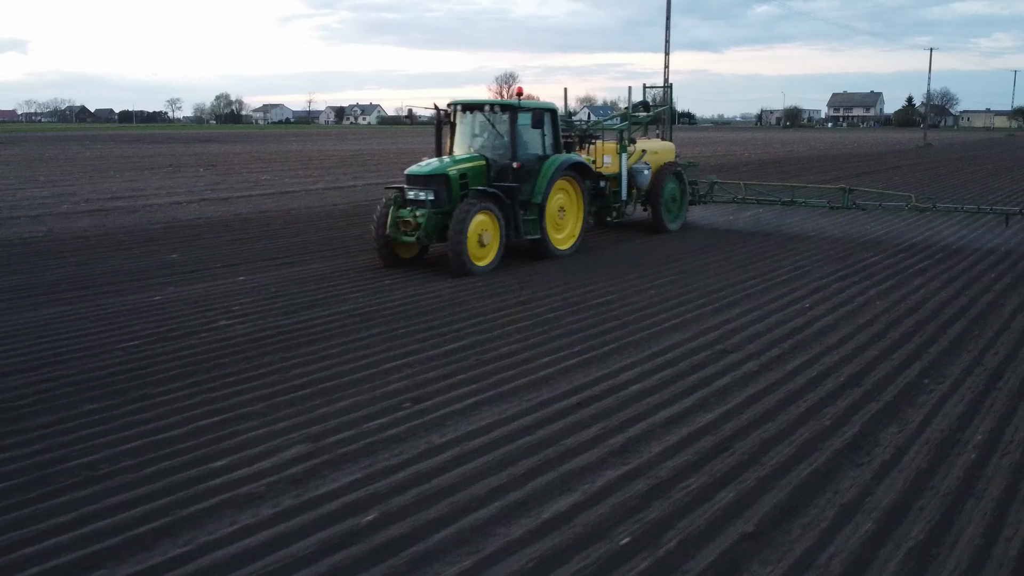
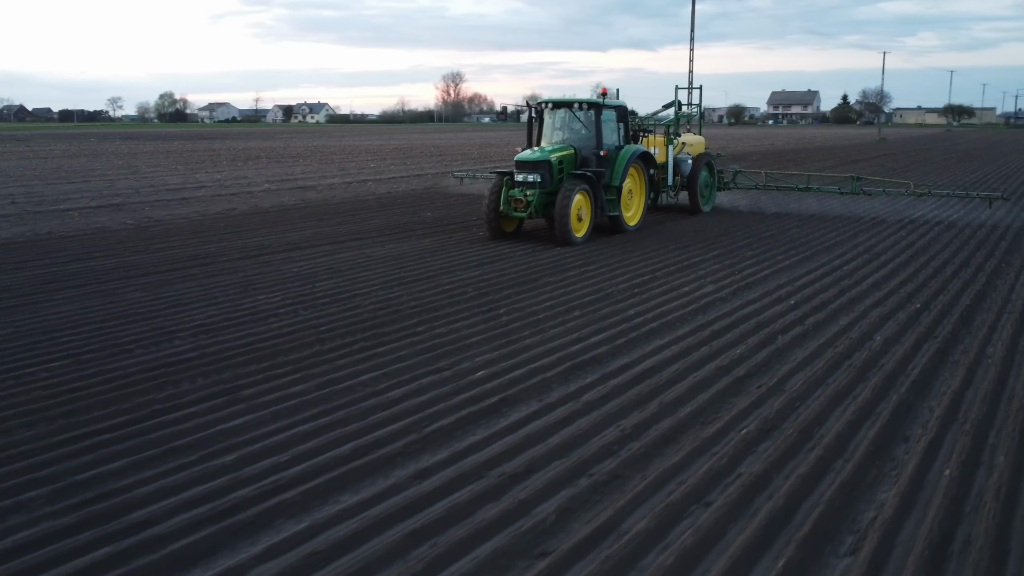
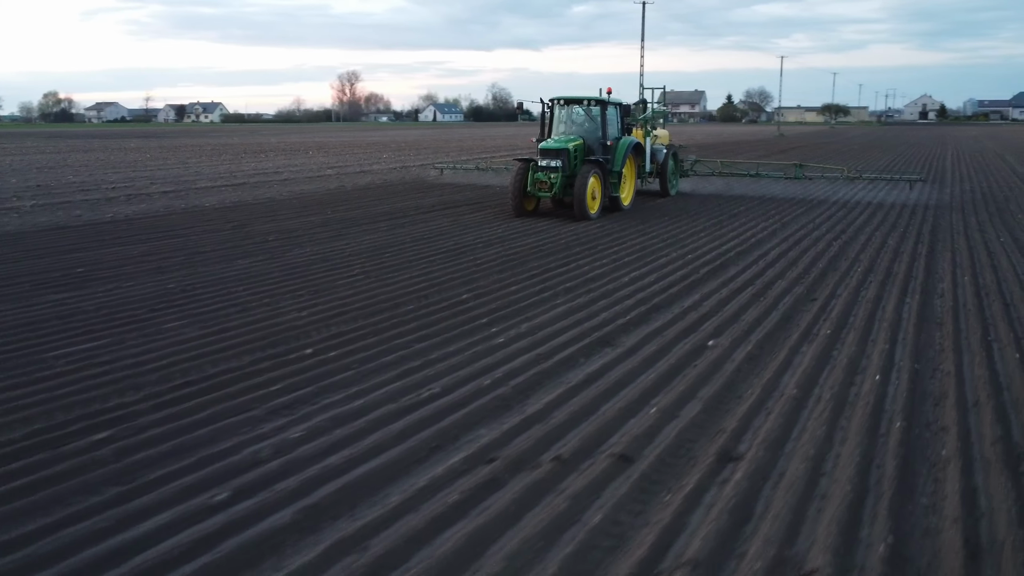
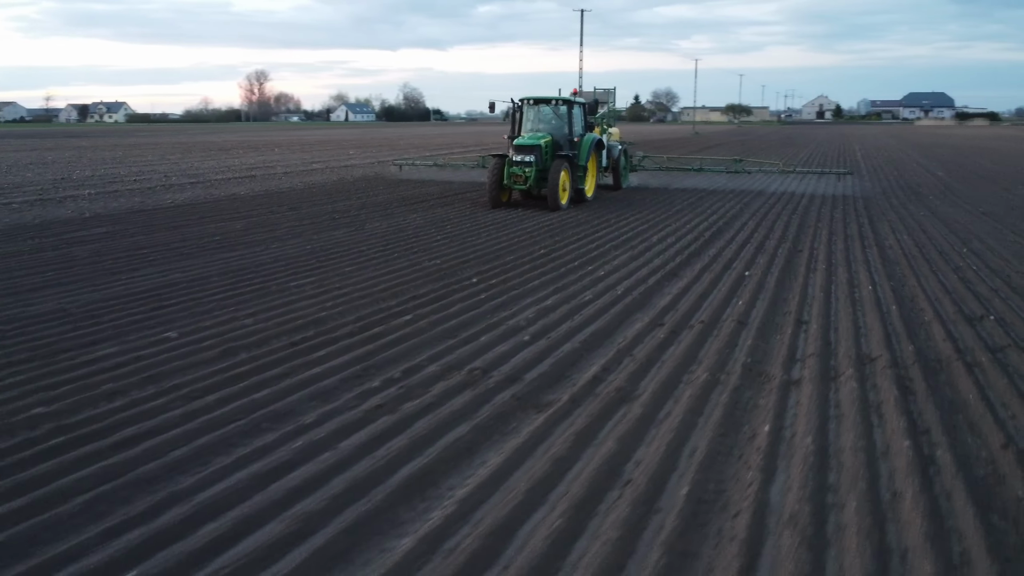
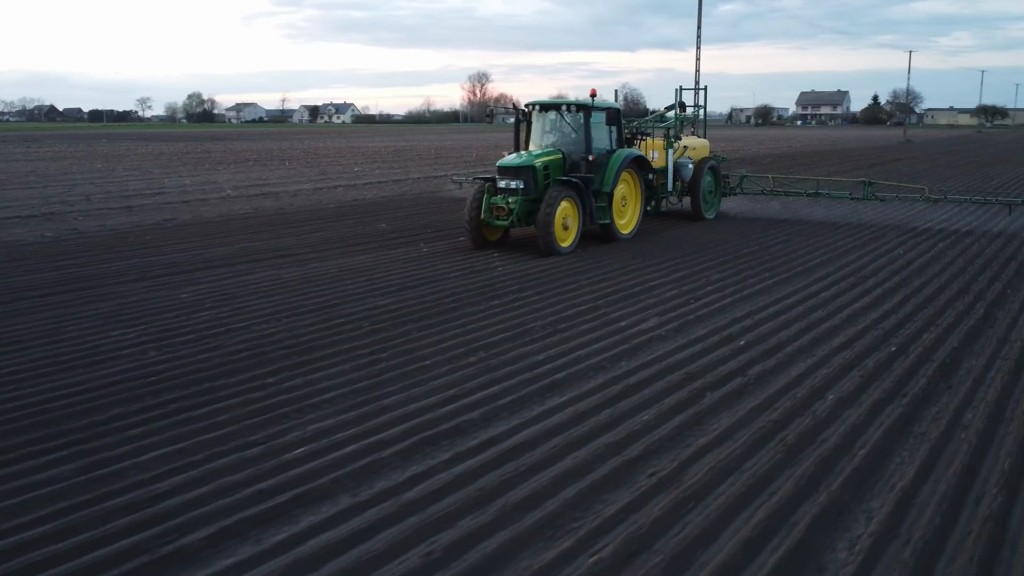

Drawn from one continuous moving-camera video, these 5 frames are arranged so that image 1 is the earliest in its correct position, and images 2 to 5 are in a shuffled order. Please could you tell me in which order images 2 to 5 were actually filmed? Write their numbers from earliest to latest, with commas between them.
5, 2, 3, 4
